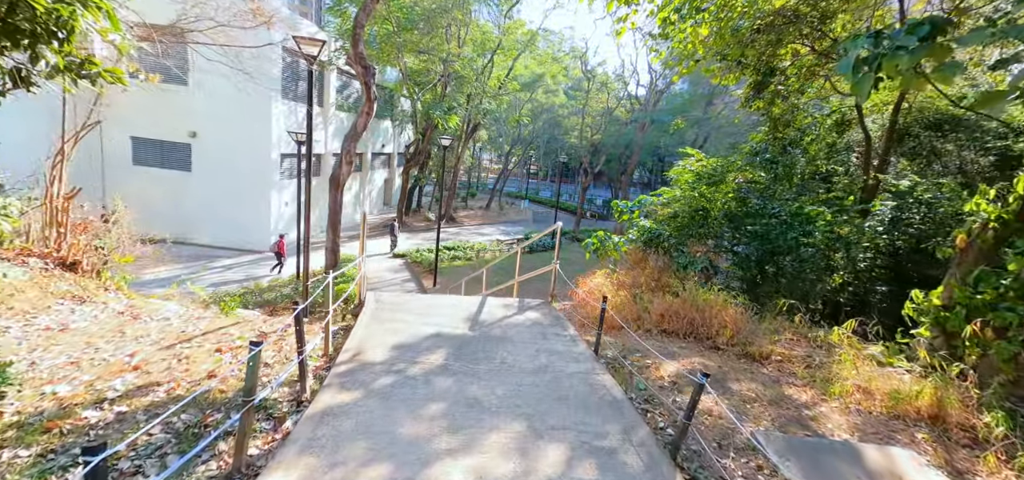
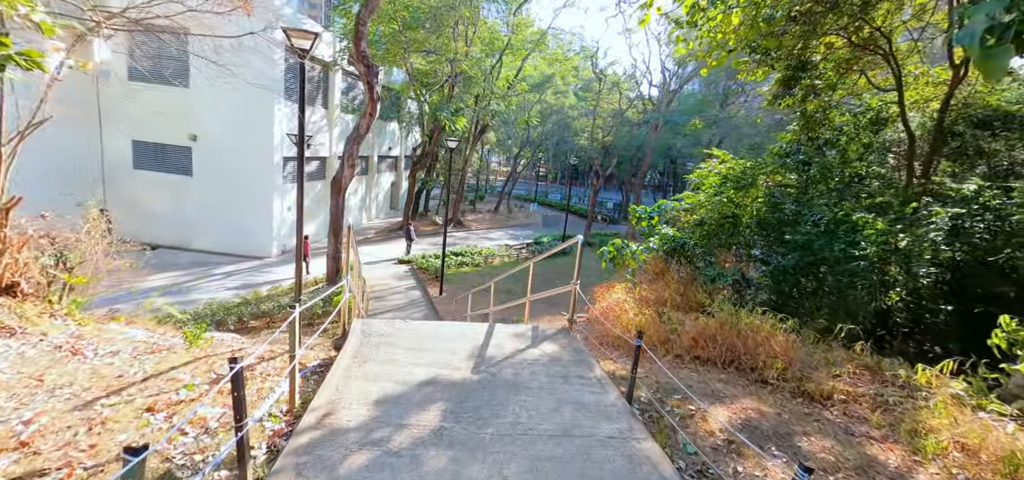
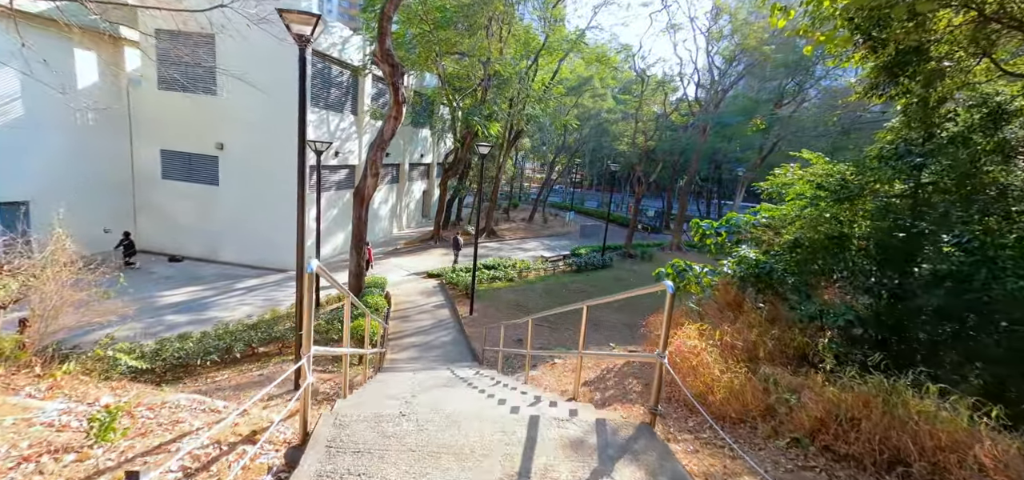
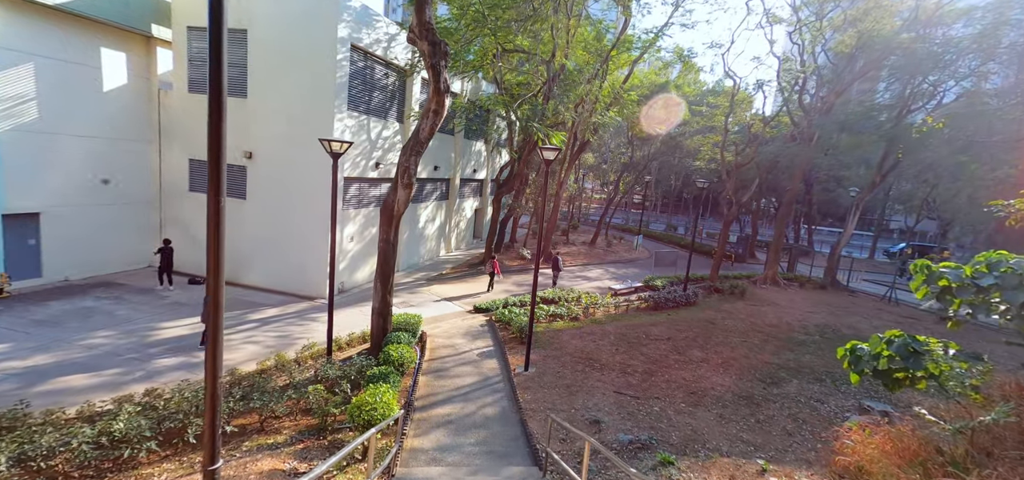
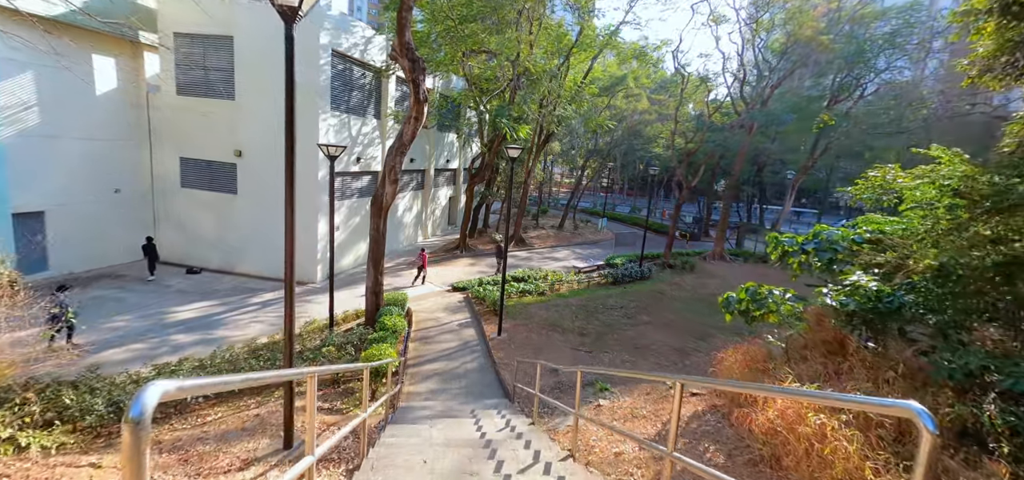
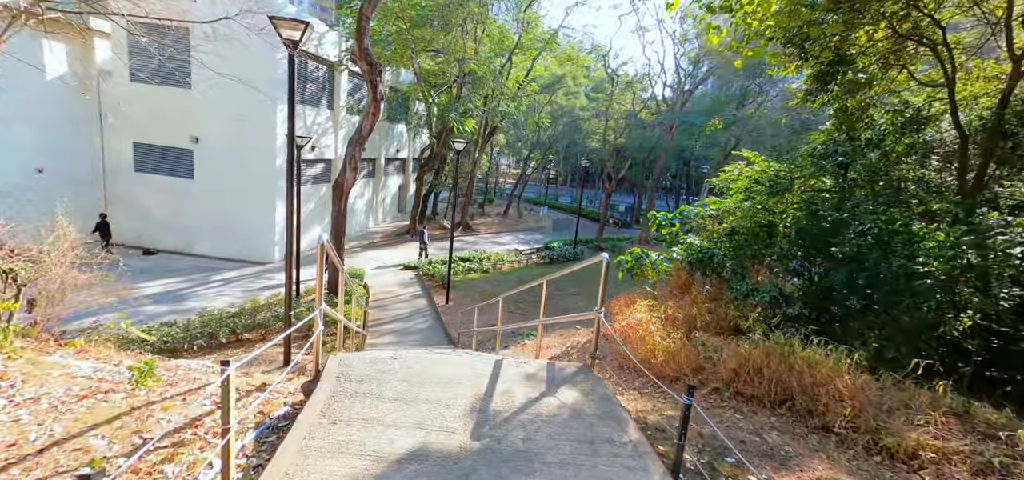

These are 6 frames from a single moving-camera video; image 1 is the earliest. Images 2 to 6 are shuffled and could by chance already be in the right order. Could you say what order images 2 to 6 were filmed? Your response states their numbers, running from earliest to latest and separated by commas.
2, 6, 3, 5, 4
